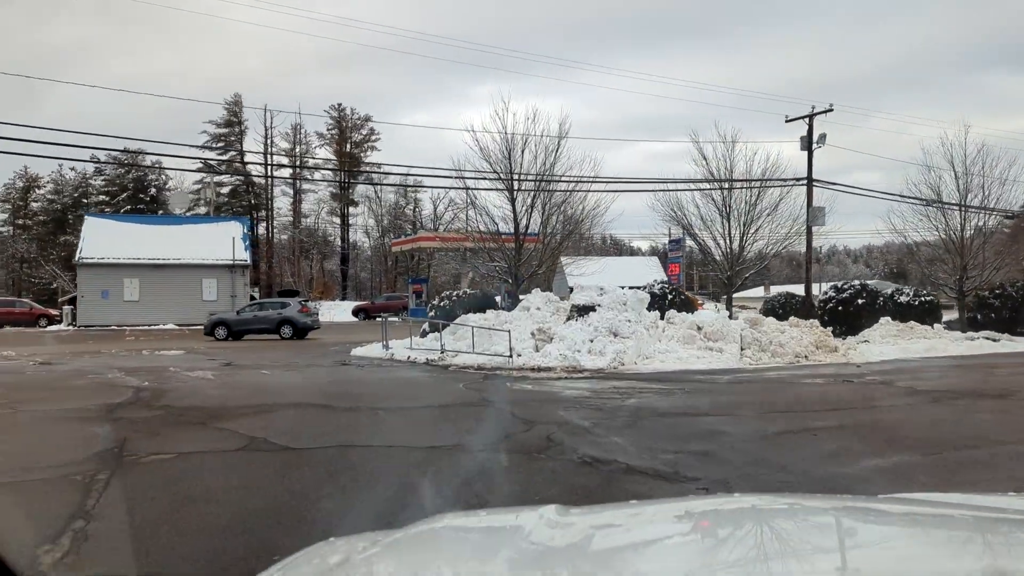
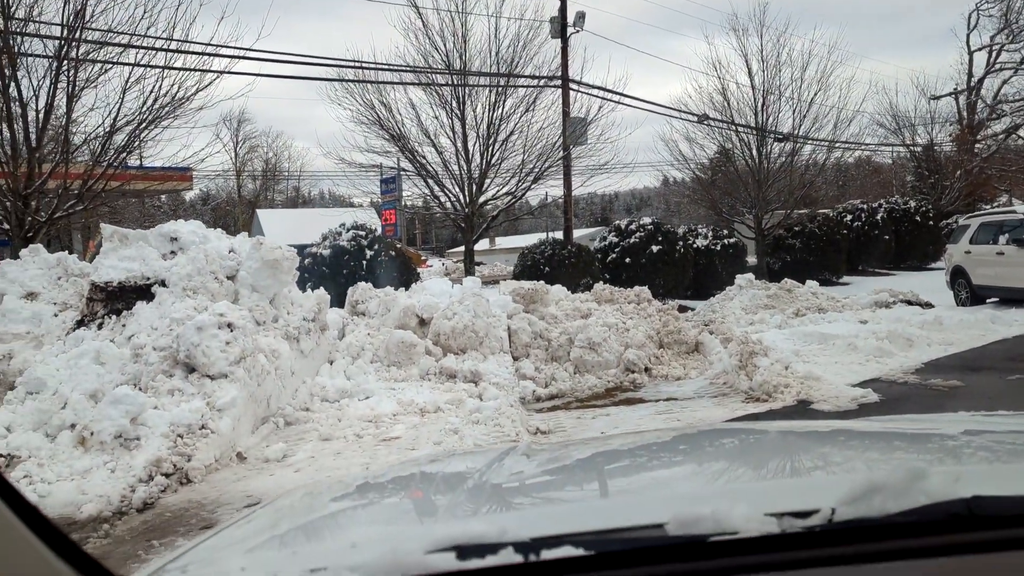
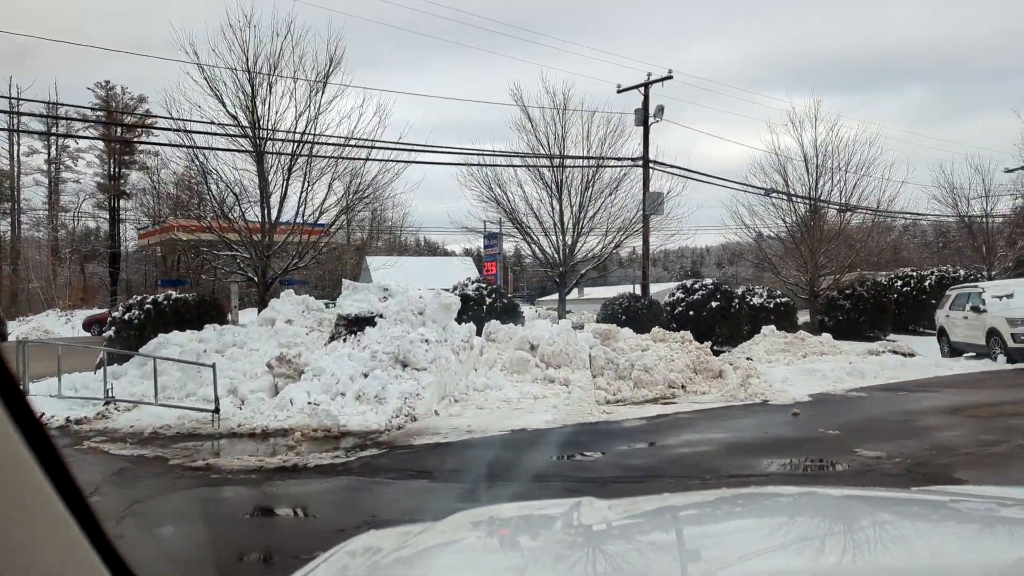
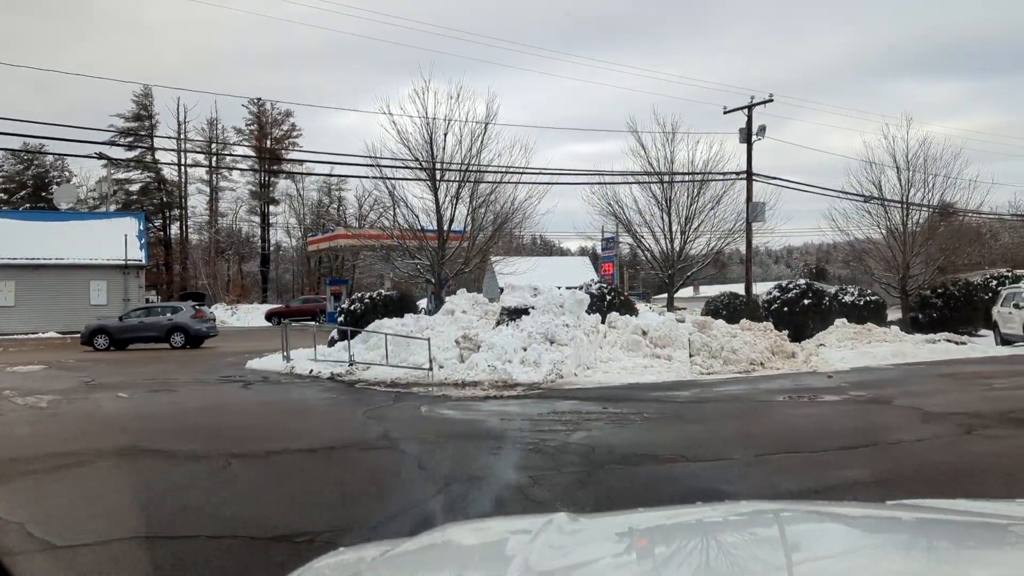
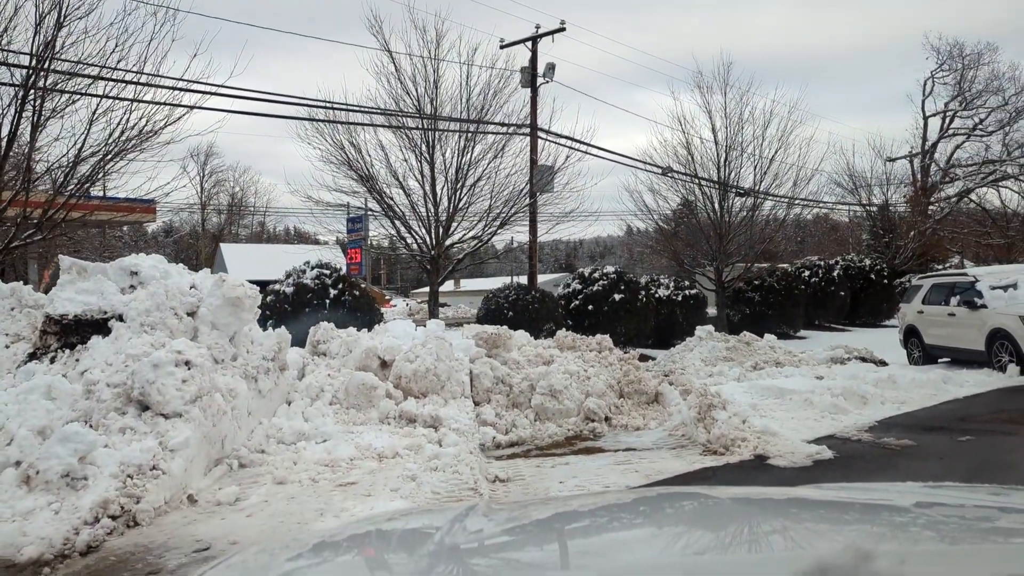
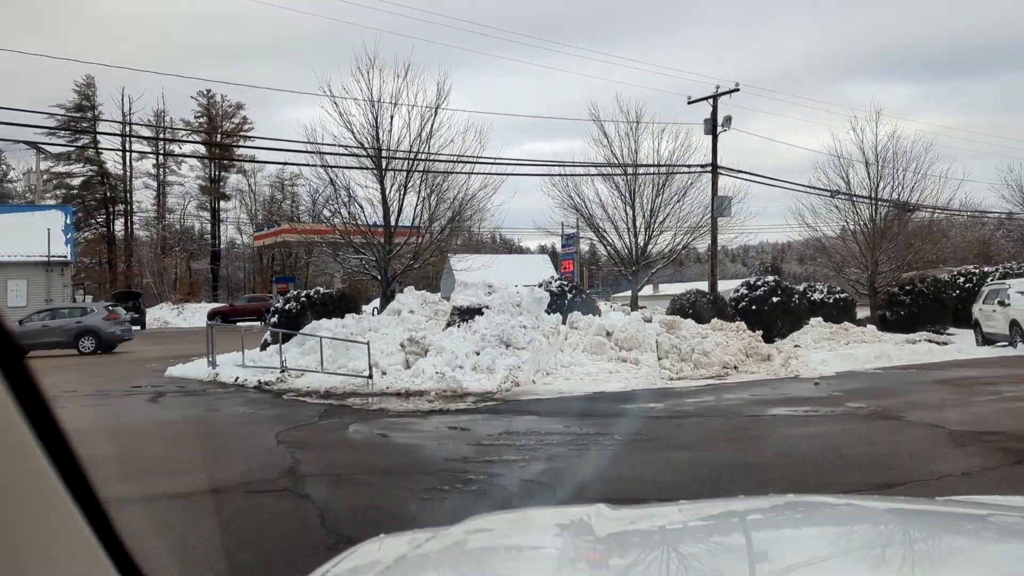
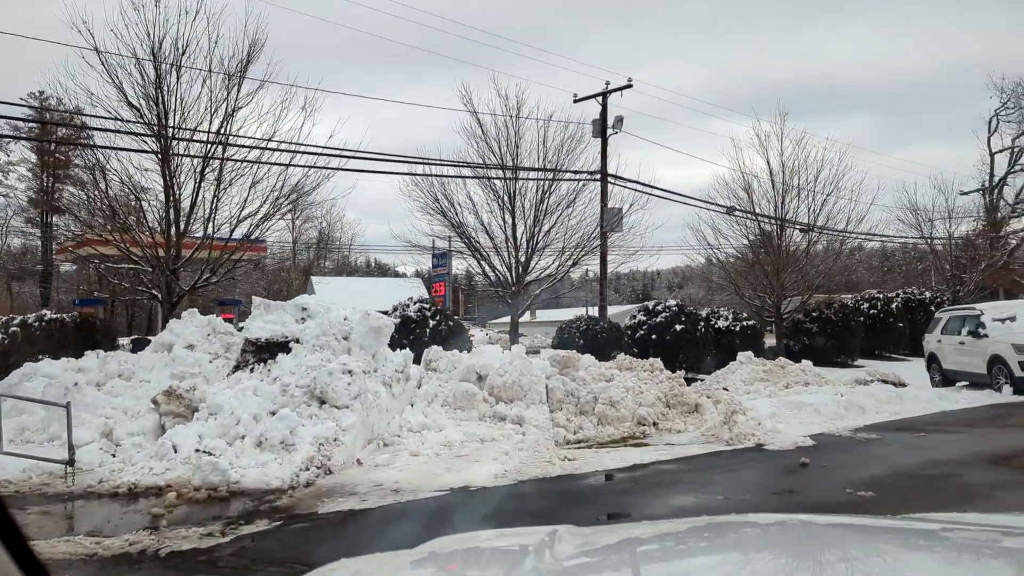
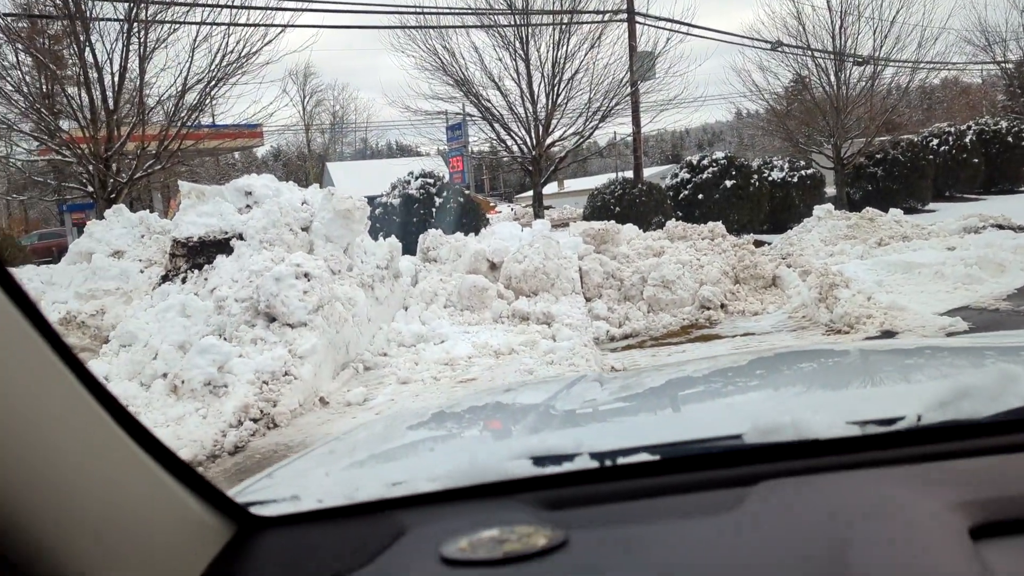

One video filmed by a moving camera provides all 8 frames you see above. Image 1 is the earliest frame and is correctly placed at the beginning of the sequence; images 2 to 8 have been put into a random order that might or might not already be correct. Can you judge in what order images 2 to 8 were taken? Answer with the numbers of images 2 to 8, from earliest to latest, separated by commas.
4, 6, 3, 7, 5, 2, 8
